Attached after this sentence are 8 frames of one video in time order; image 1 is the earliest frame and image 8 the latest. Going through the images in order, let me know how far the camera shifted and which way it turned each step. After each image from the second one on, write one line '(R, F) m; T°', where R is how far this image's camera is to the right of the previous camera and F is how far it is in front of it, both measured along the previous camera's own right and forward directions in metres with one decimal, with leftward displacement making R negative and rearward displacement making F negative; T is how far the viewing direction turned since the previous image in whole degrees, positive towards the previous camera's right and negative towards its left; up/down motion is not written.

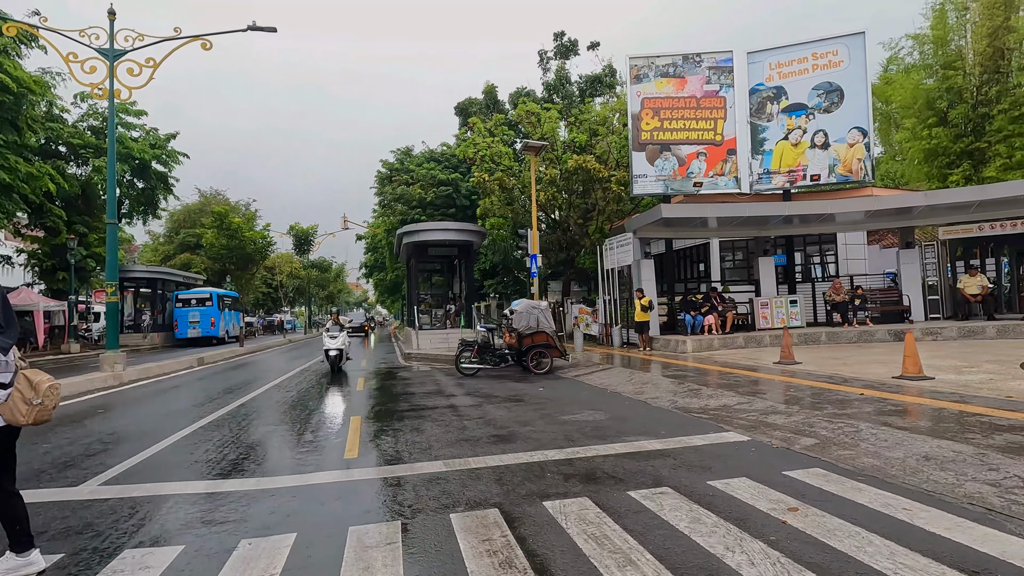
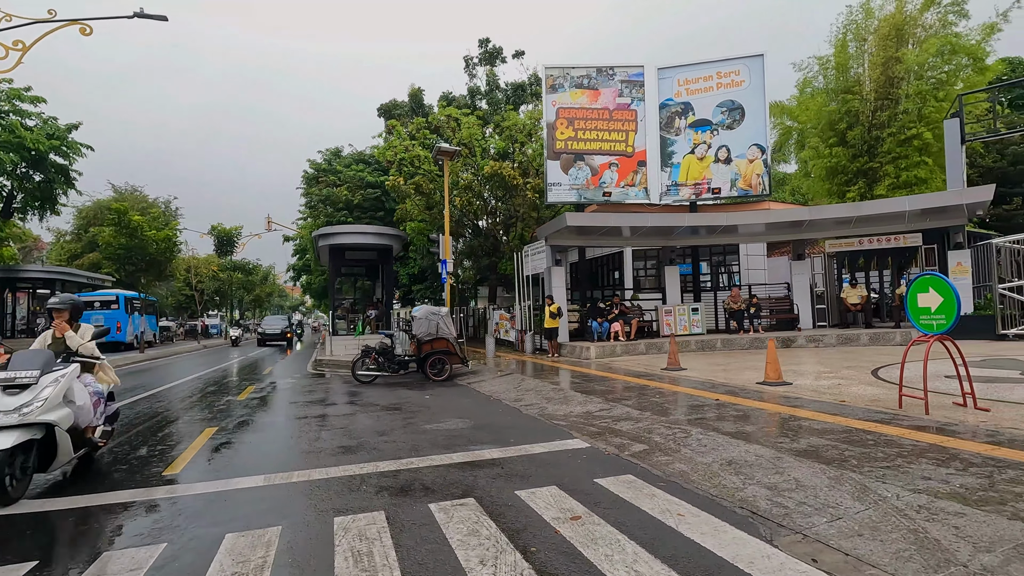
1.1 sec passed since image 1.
(+1.1, 0.0) m; +6°
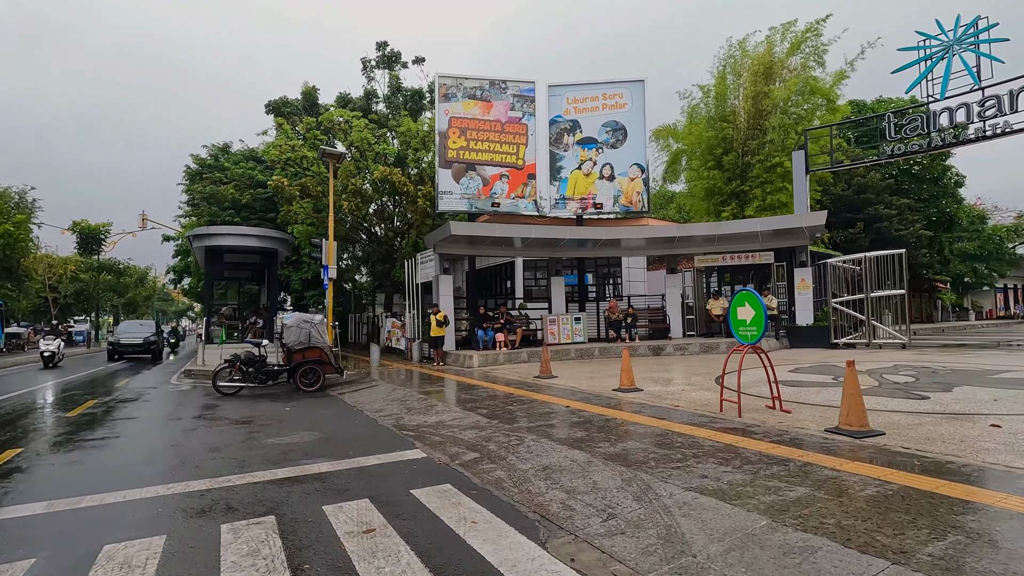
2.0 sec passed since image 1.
(+0.8, -0.1) m; +9°
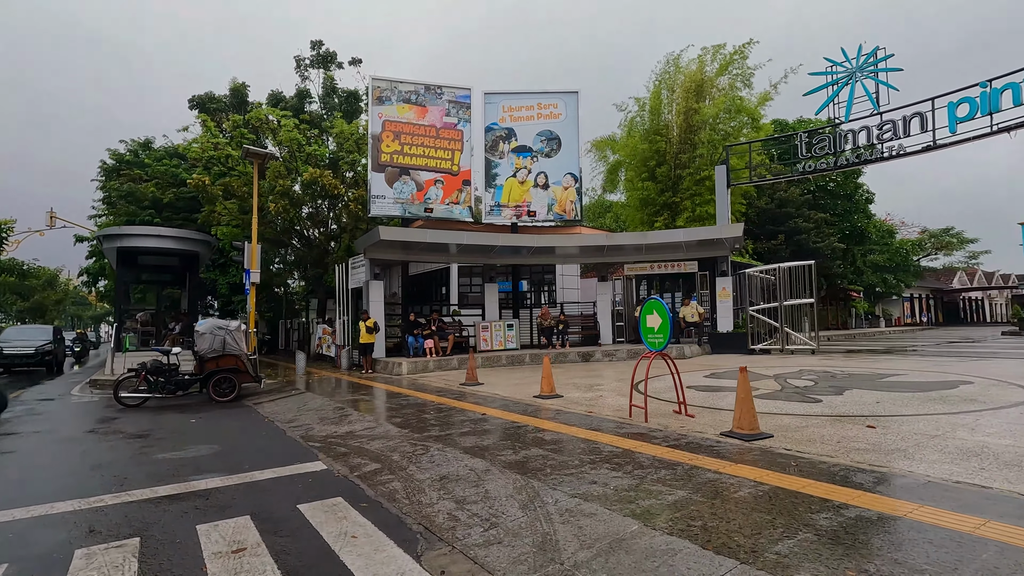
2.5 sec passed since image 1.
(+0.4, 0.0) m; +6°
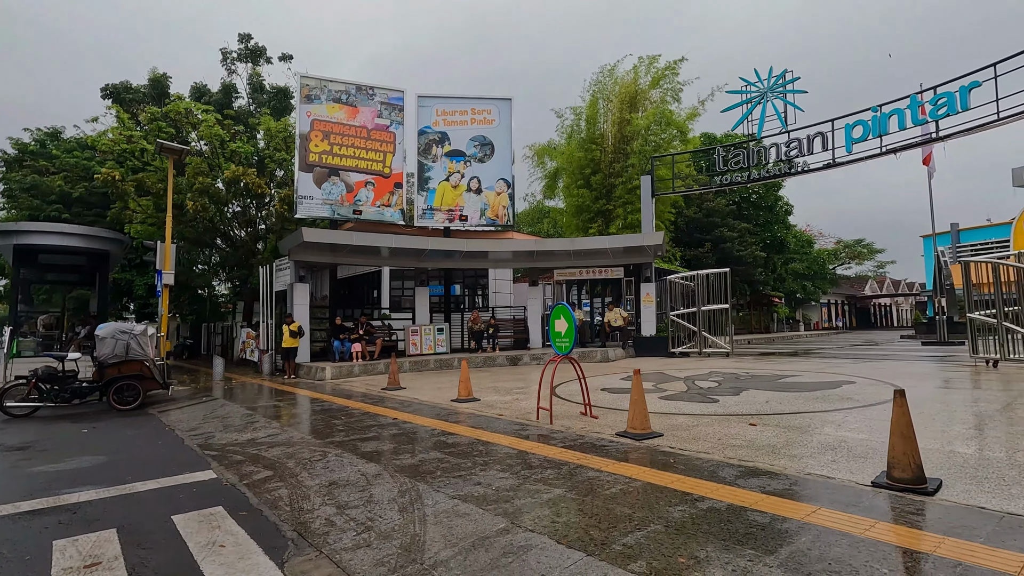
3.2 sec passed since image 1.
(+0.5, -0.1) m; +6°
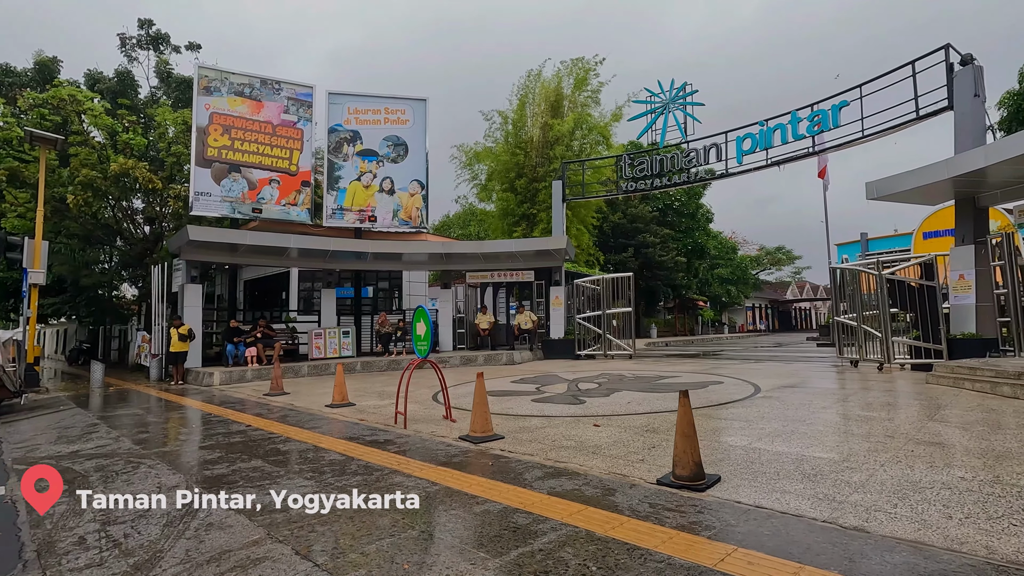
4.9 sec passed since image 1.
(+1.2, 0.0) m; +6°
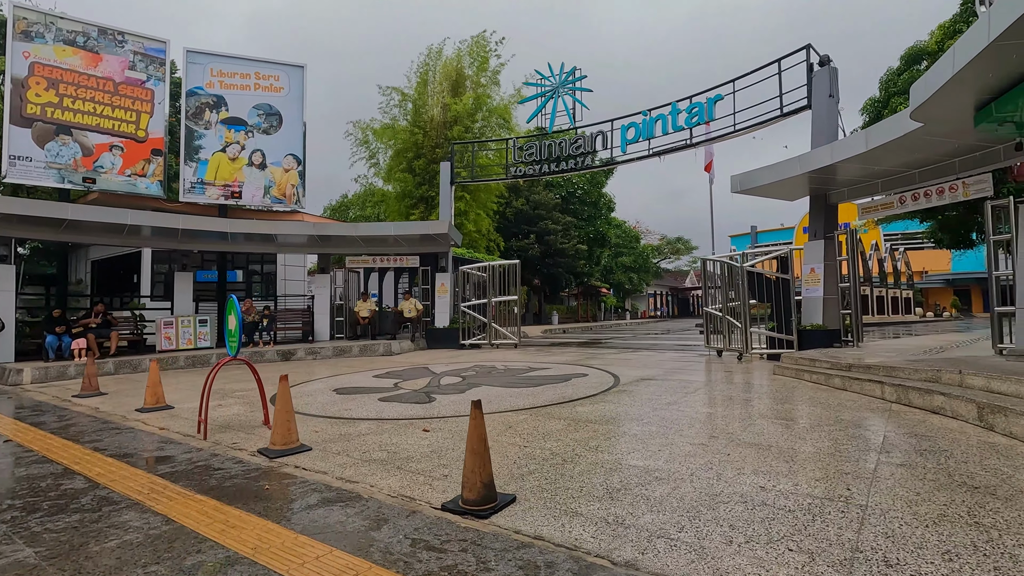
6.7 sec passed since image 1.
(+1.0, +0.6) m; +9°
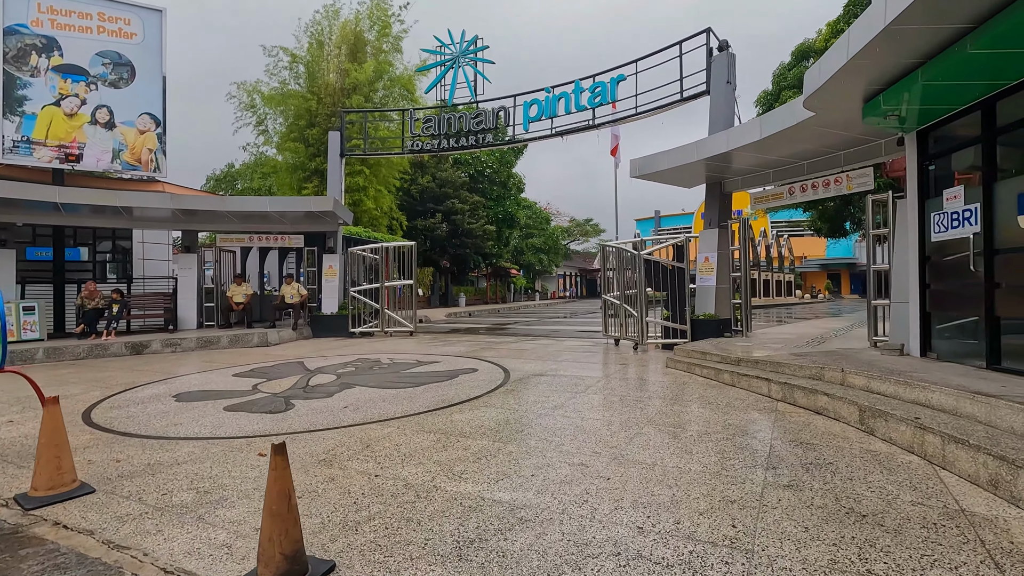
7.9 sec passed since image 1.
(+0.5, +0.8) m; +9°
